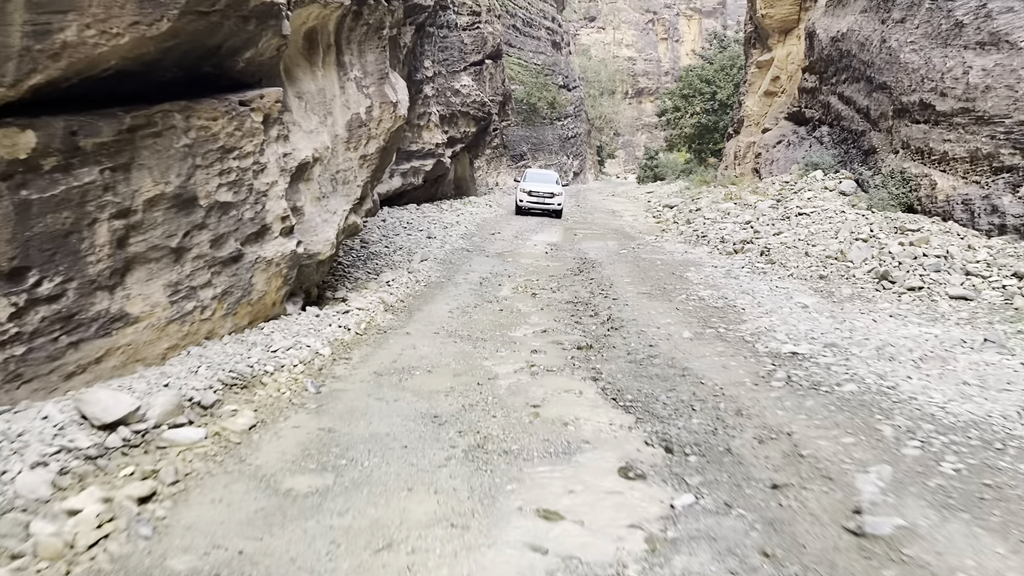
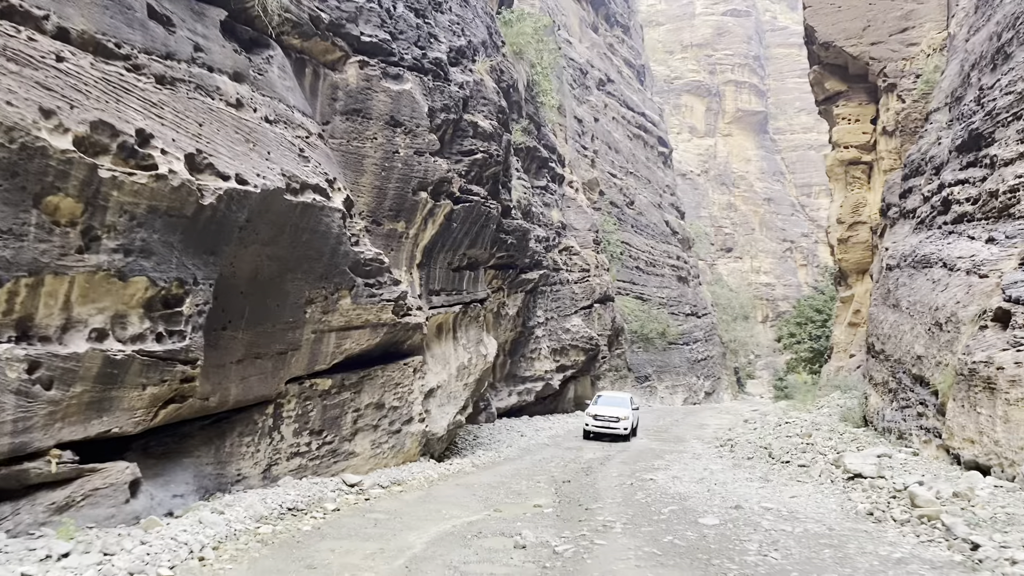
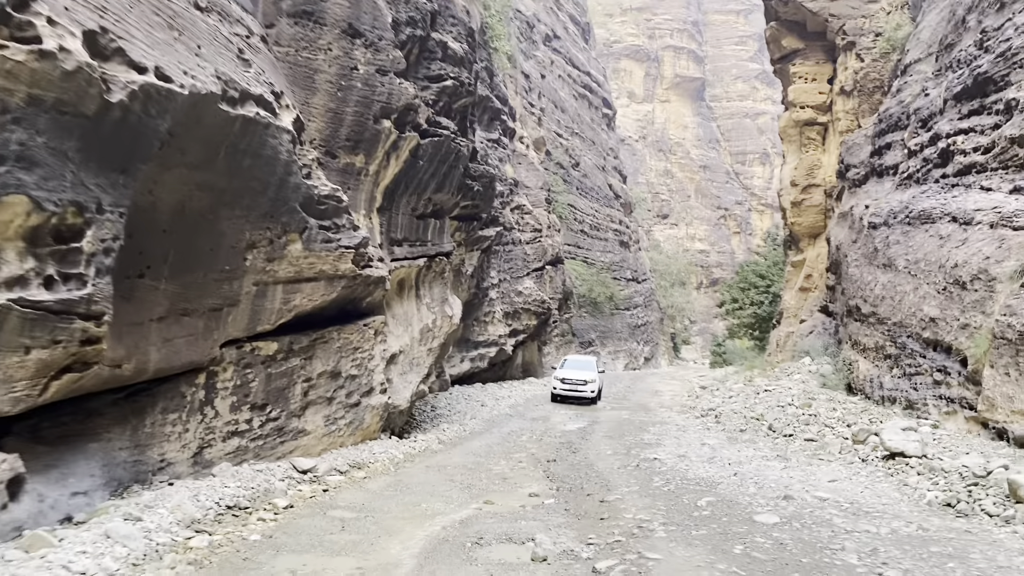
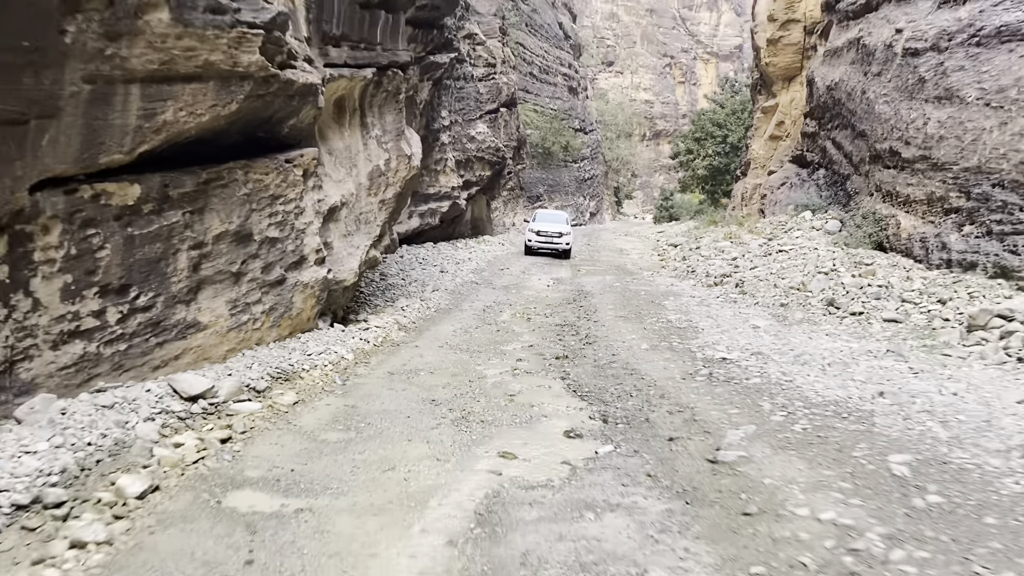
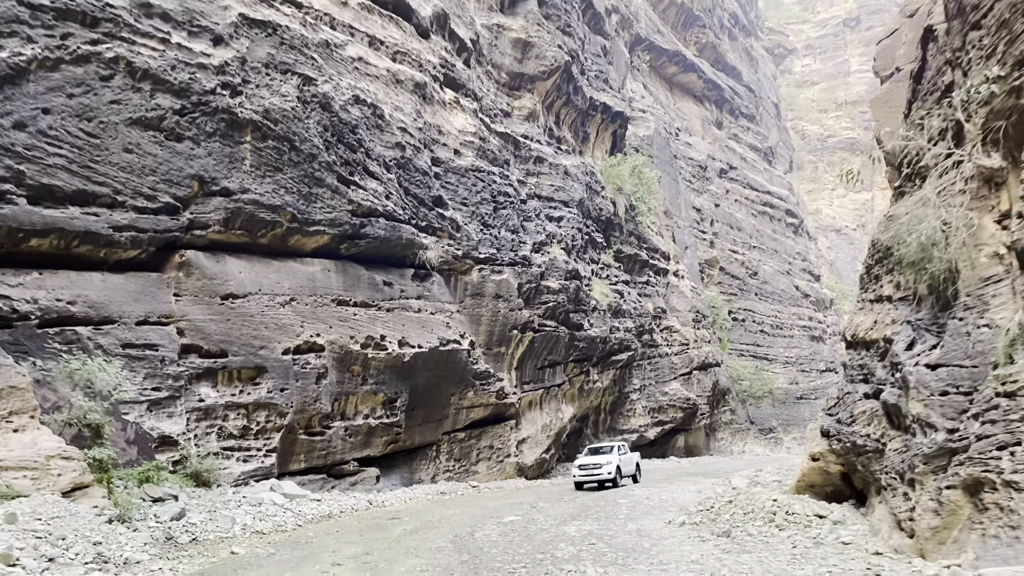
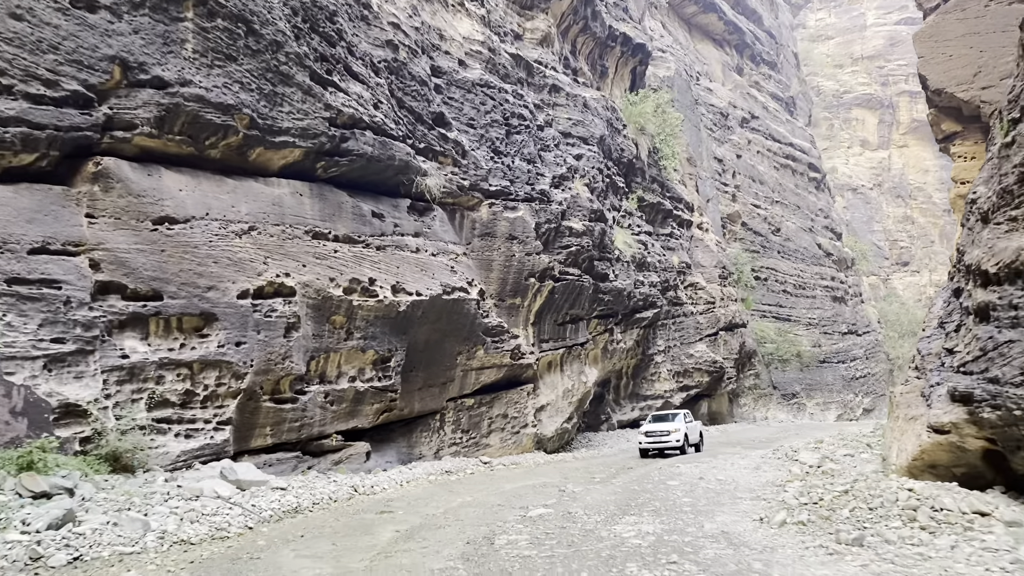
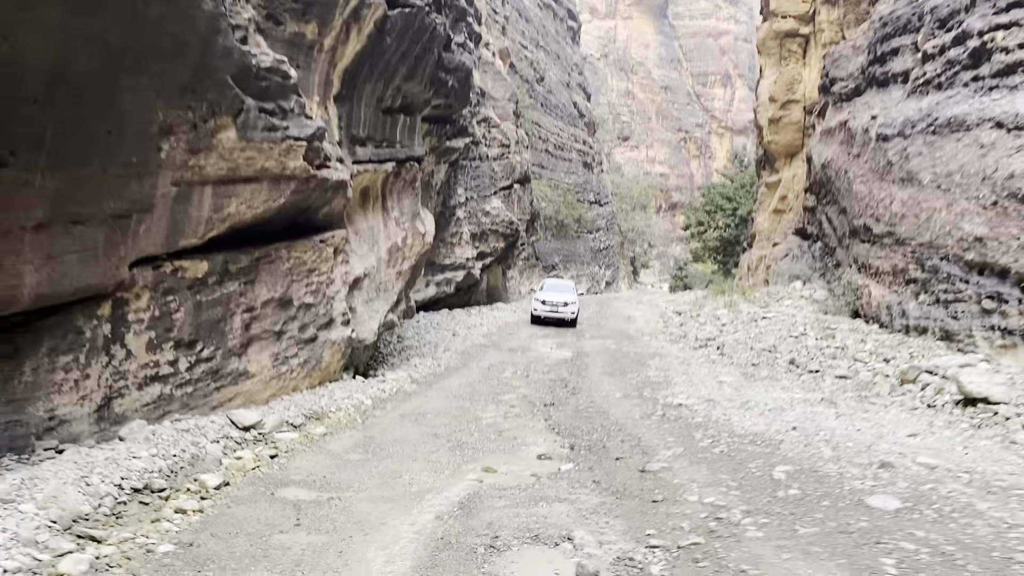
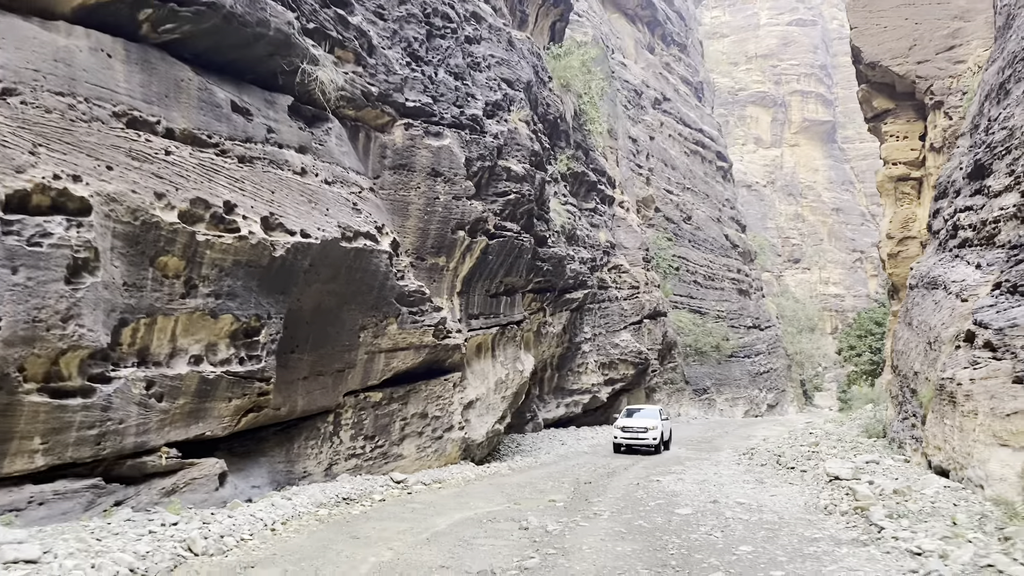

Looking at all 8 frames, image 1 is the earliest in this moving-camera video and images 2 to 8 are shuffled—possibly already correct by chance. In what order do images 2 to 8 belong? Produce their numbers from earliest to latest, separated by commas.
4, 7, 3, 2, 8, 6, 5
